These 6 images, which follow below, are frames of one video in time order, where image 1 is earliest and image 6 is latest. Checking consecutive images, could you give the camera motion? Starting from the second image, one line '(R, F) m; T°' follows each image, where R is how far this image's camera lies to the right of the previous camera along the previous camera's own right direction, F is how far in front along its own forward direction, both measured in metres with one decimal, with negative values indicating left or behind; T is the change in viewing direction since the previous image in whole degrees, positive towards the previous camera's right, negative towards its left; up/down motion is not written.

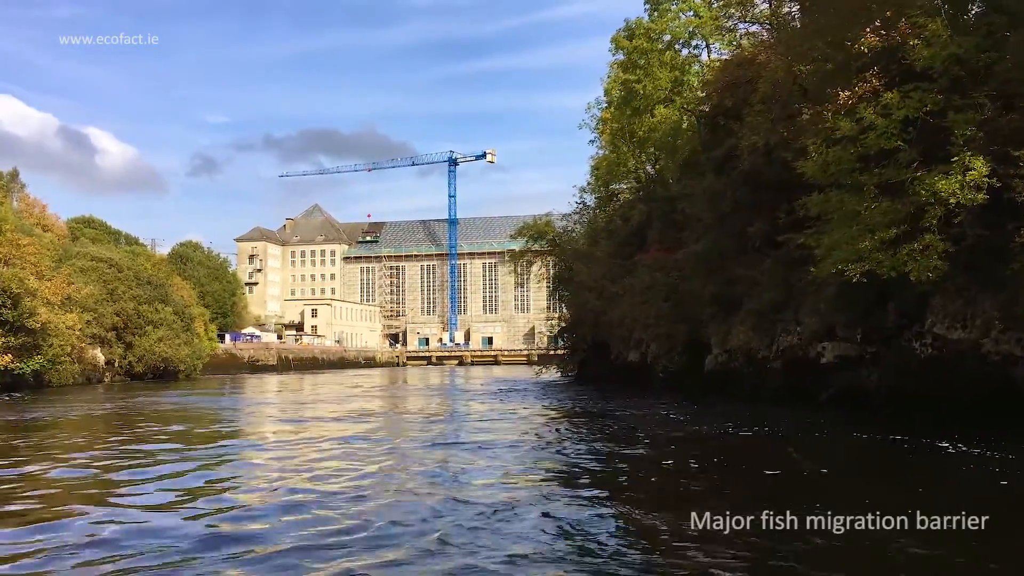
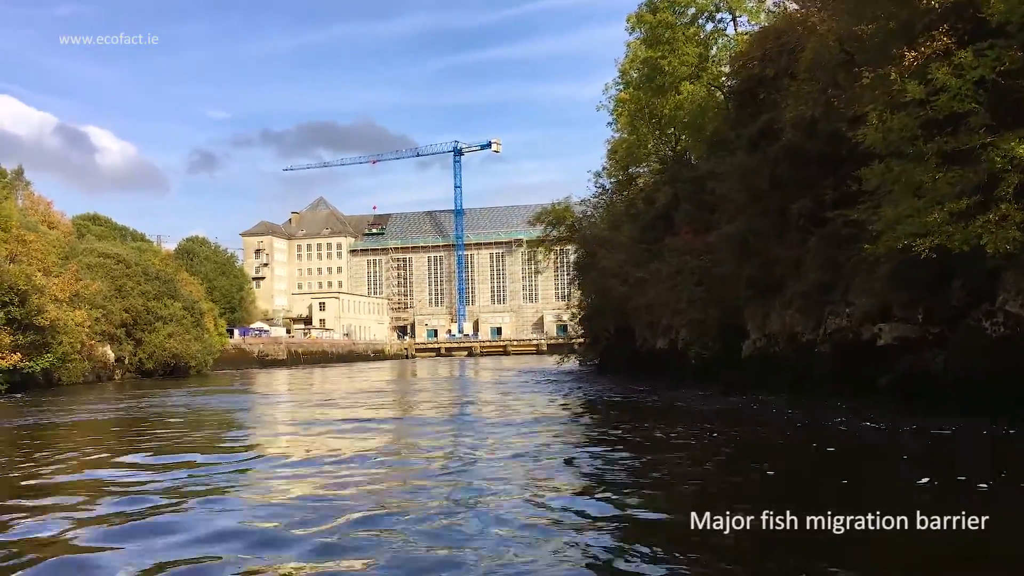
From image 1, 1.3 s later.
(-0.7, +1.1) m; 0°
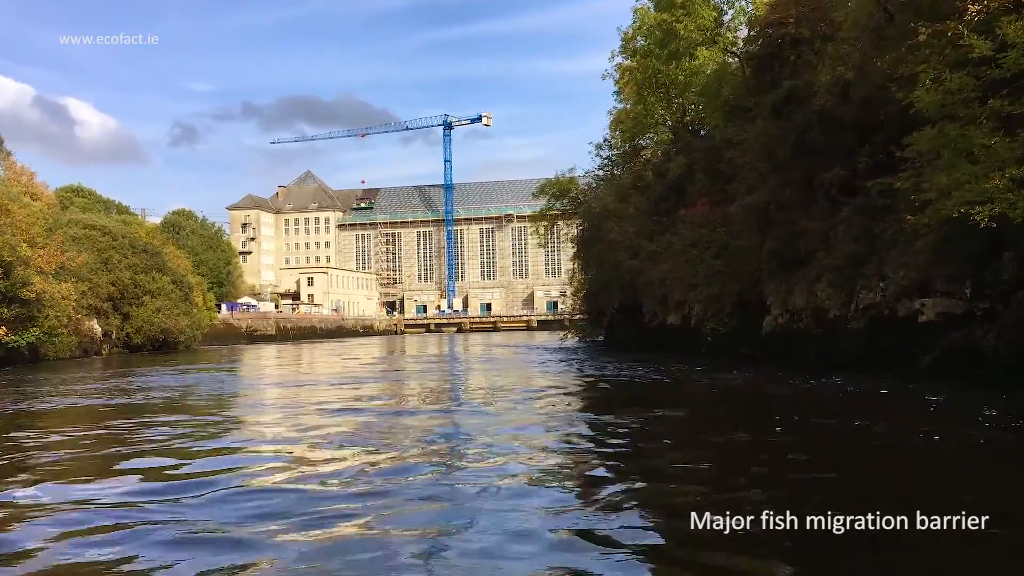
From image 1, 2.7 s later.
(-0.7, +1.1) m; +1°
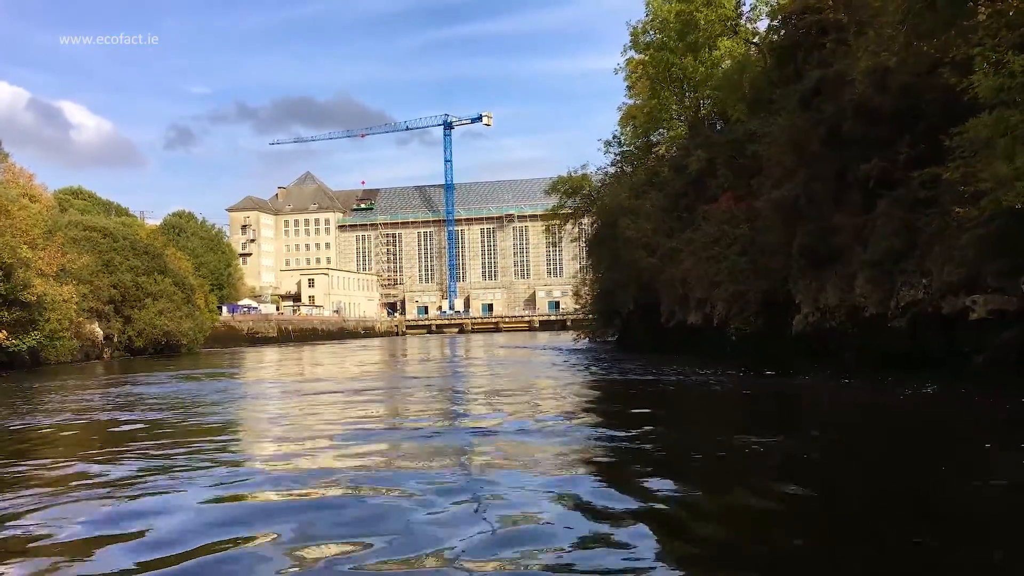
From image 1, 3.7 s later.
(-0.6, +0.9) m; 0°
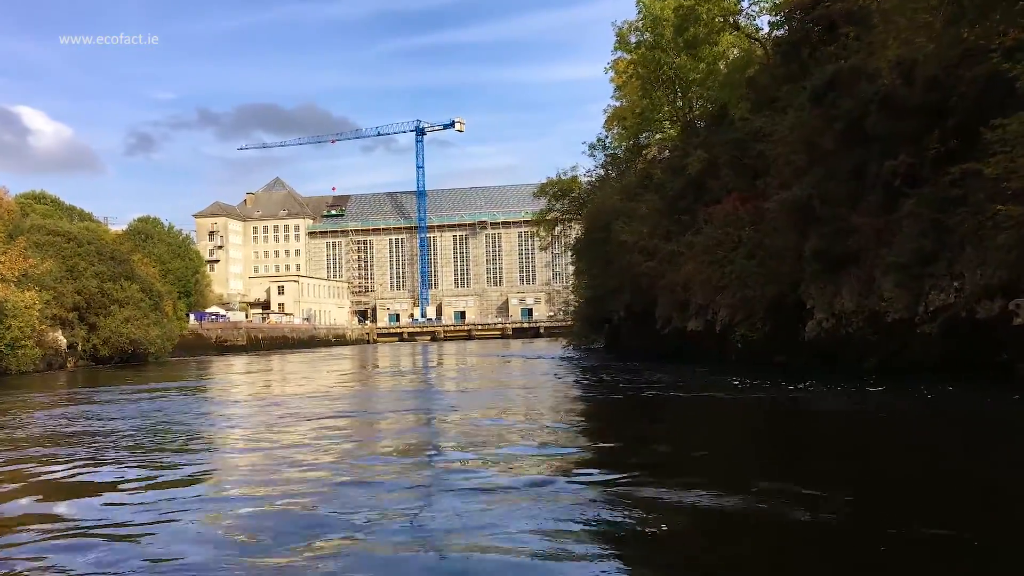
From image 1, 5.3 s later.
(-0.8, +1.3) m; +2°
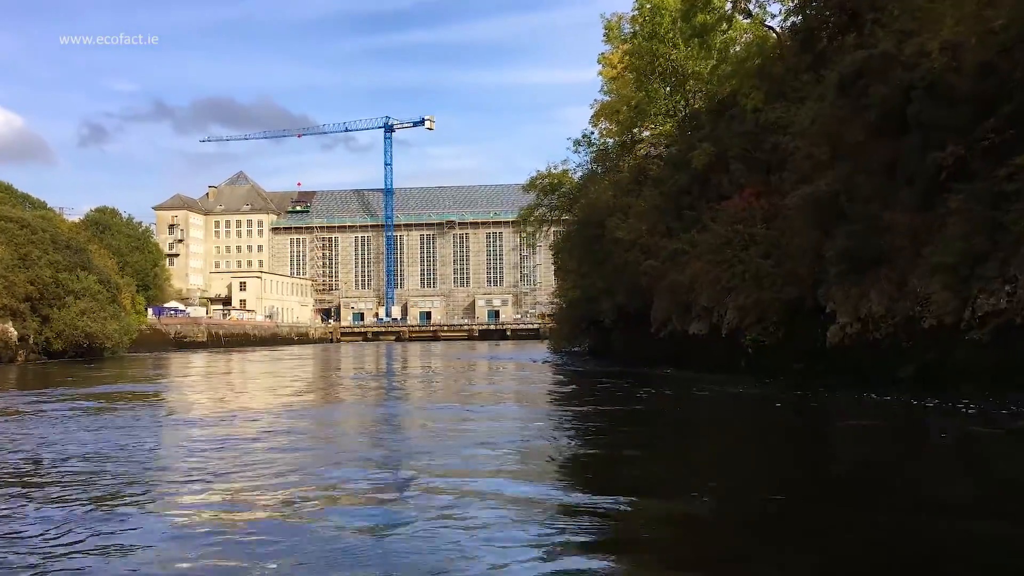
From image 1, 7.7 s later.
(-1.0, +1.7) m; +3°
